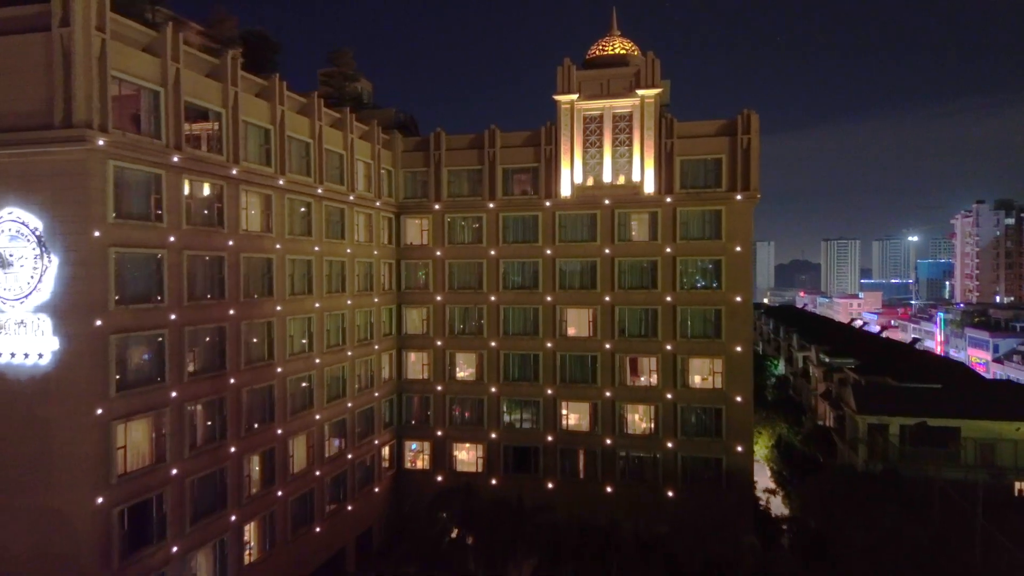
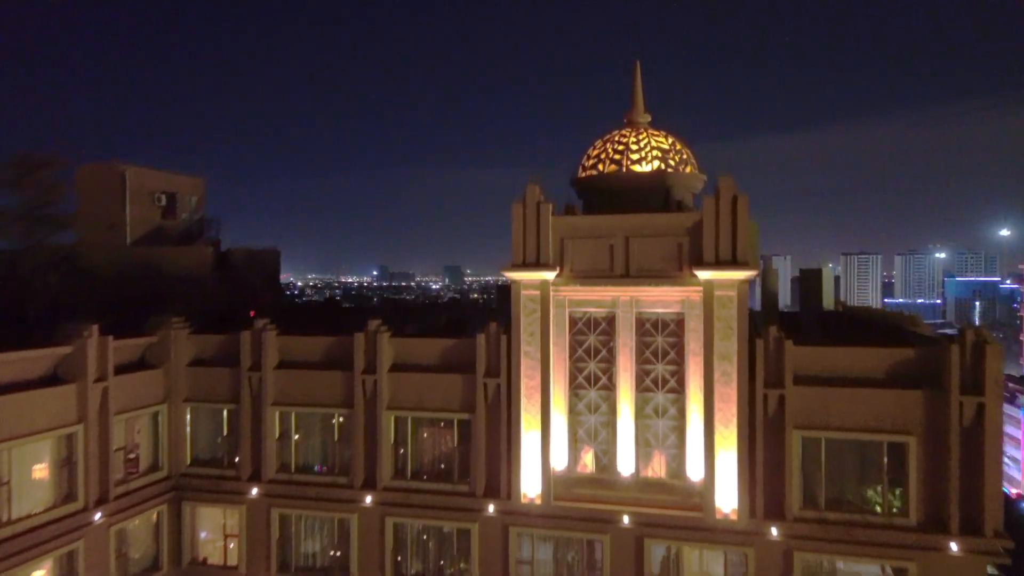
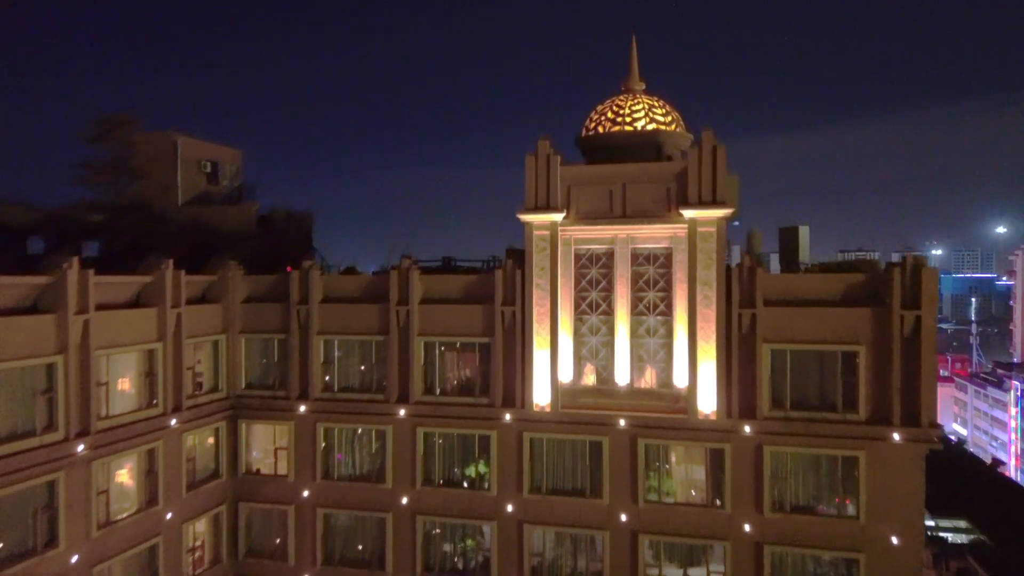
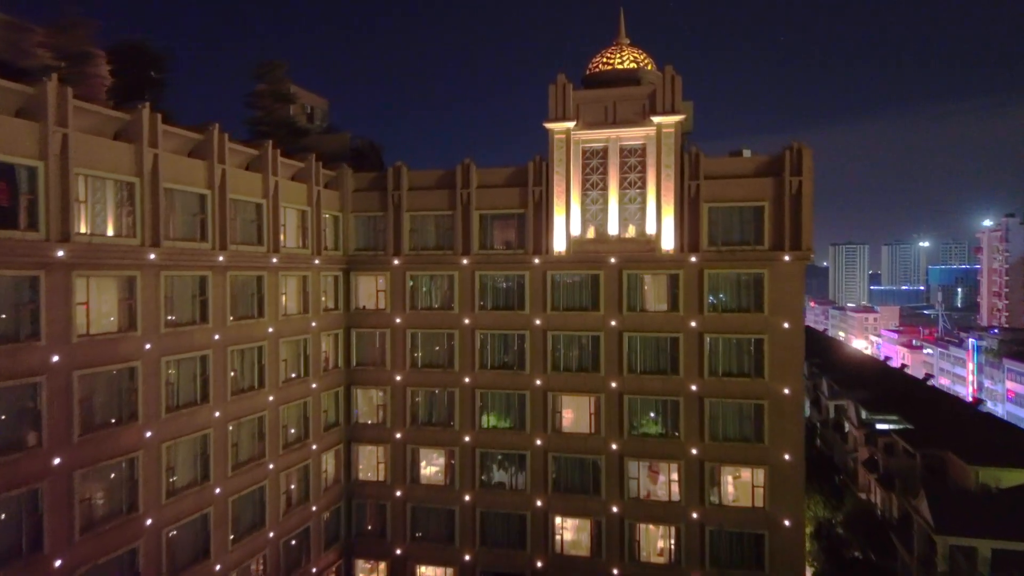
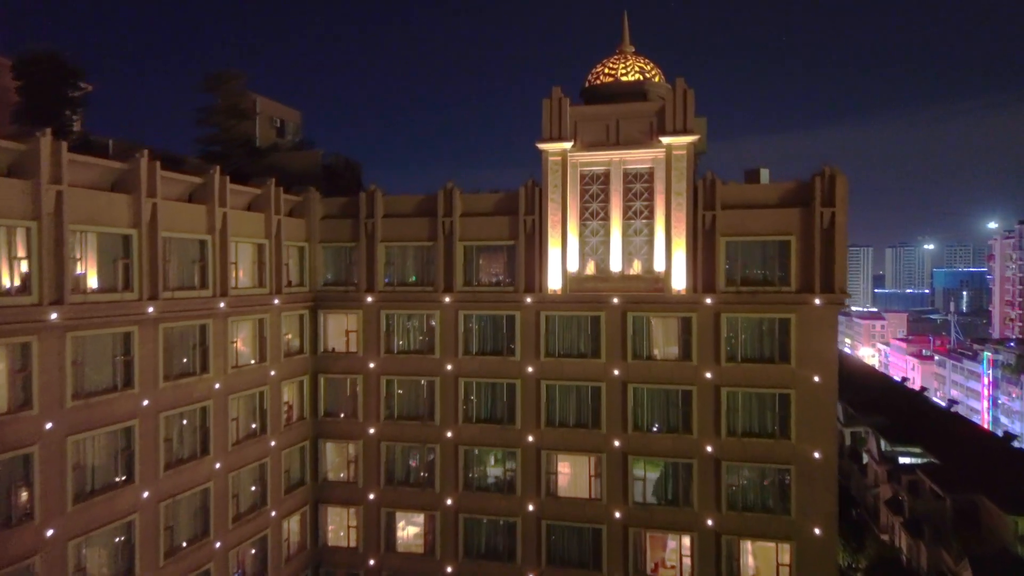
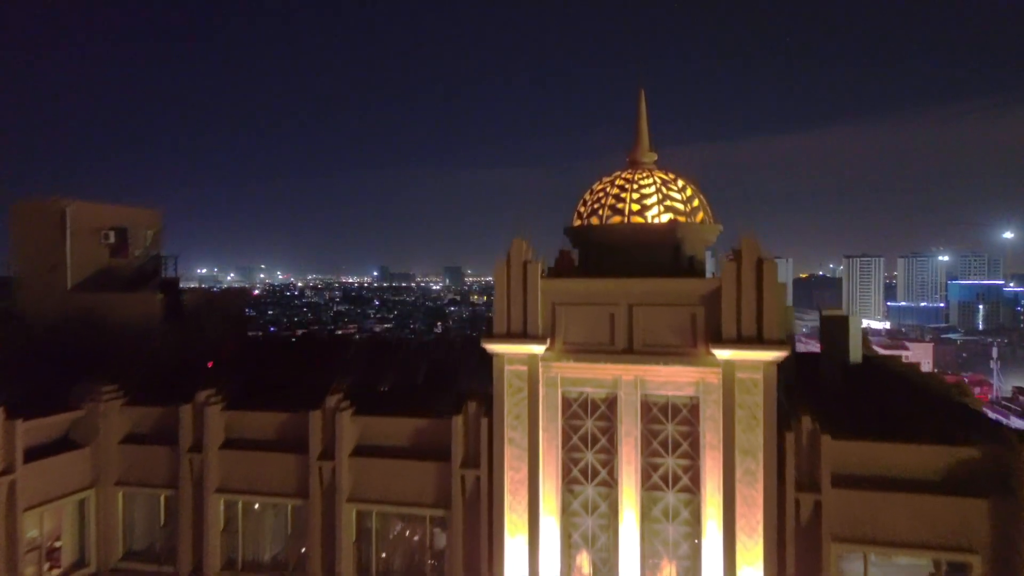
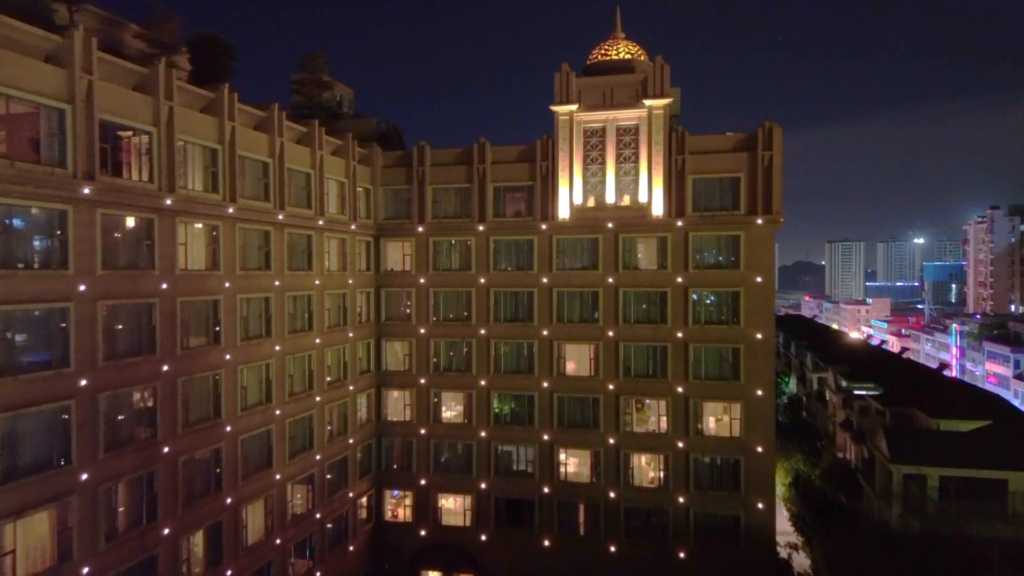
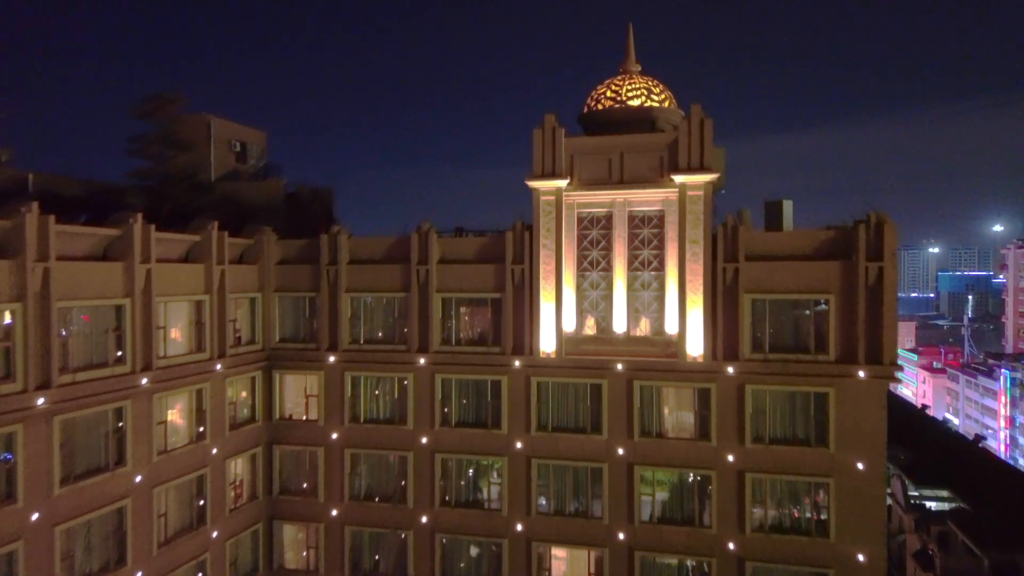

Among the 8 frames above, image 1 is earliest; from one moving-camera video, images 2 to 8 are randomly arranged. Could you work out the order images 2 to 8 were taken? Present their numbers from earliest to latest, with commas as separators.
7, 4, 5, 8, 3, 2, 6
